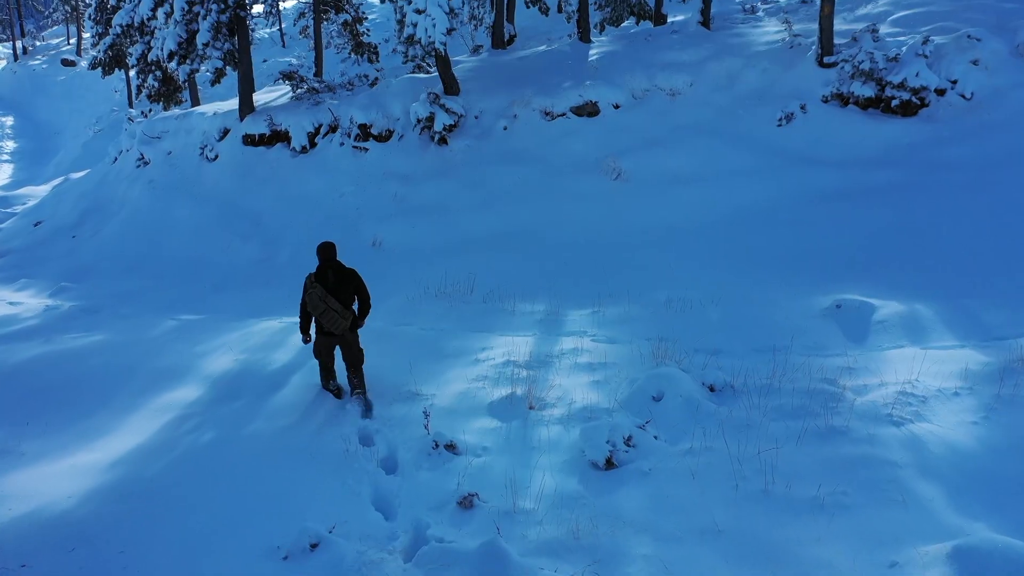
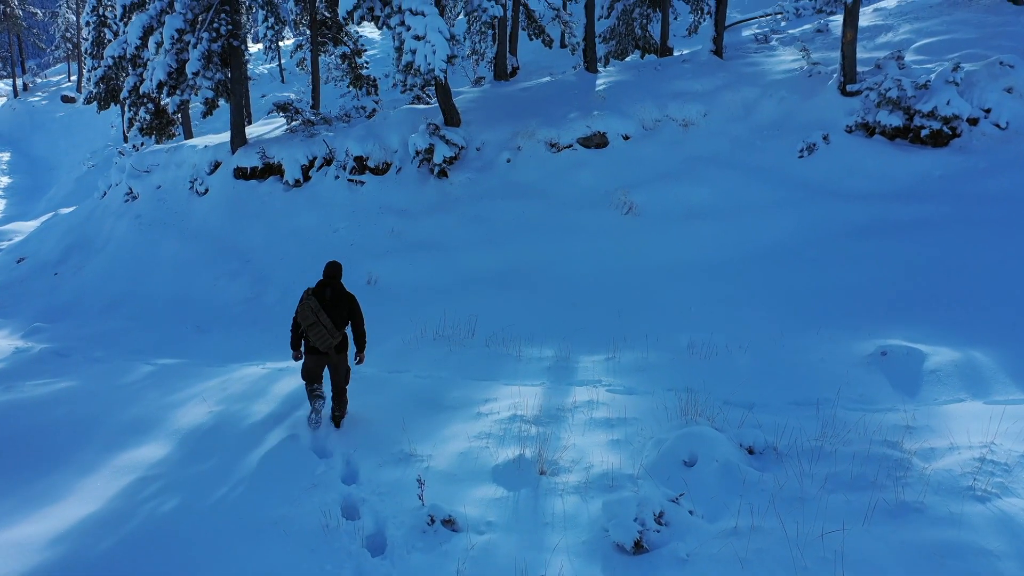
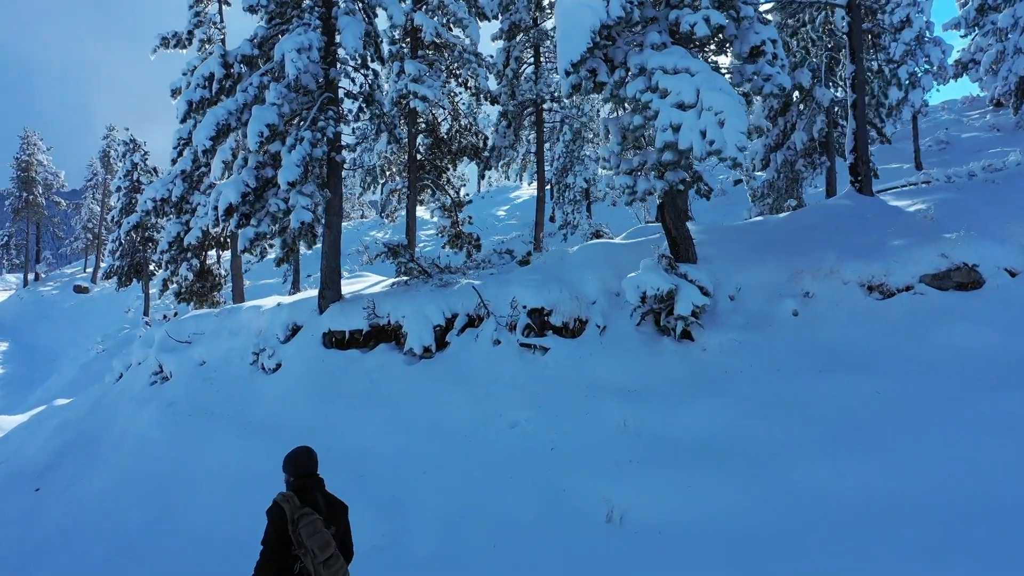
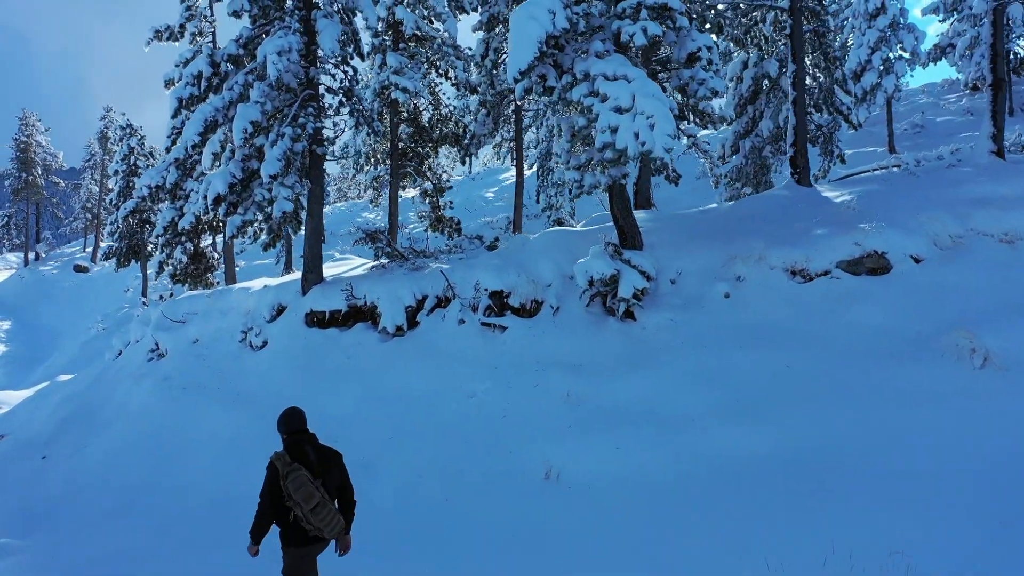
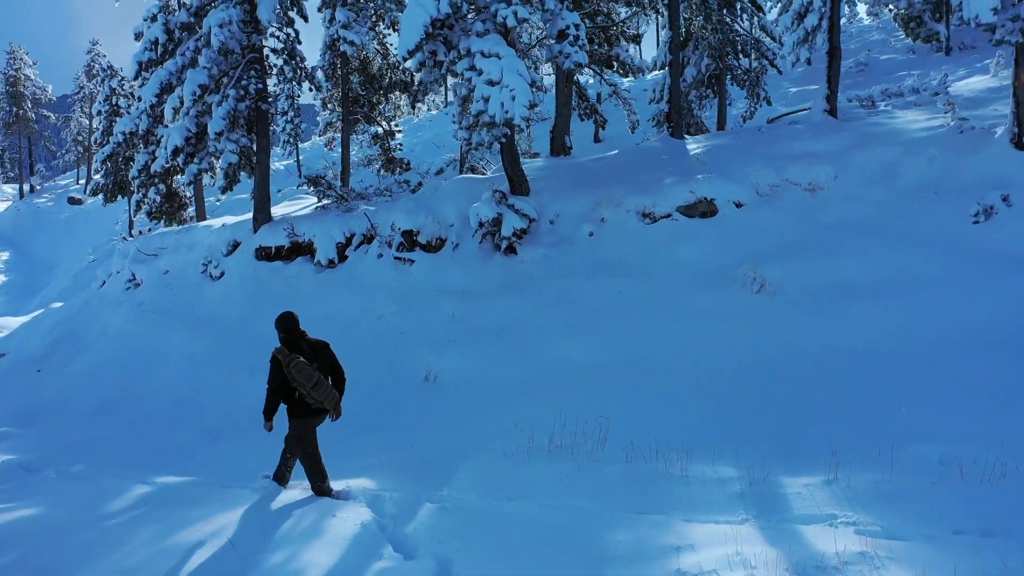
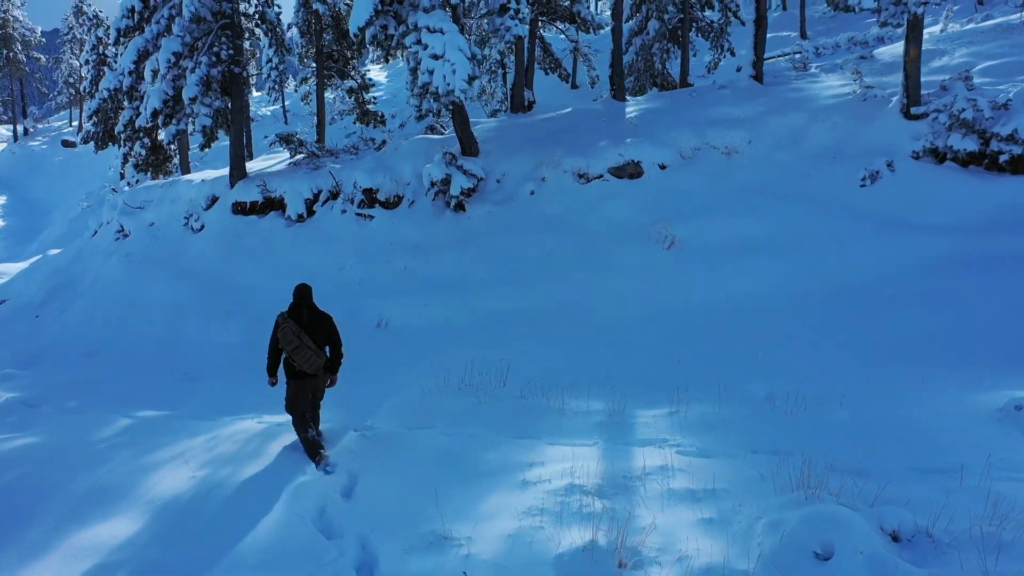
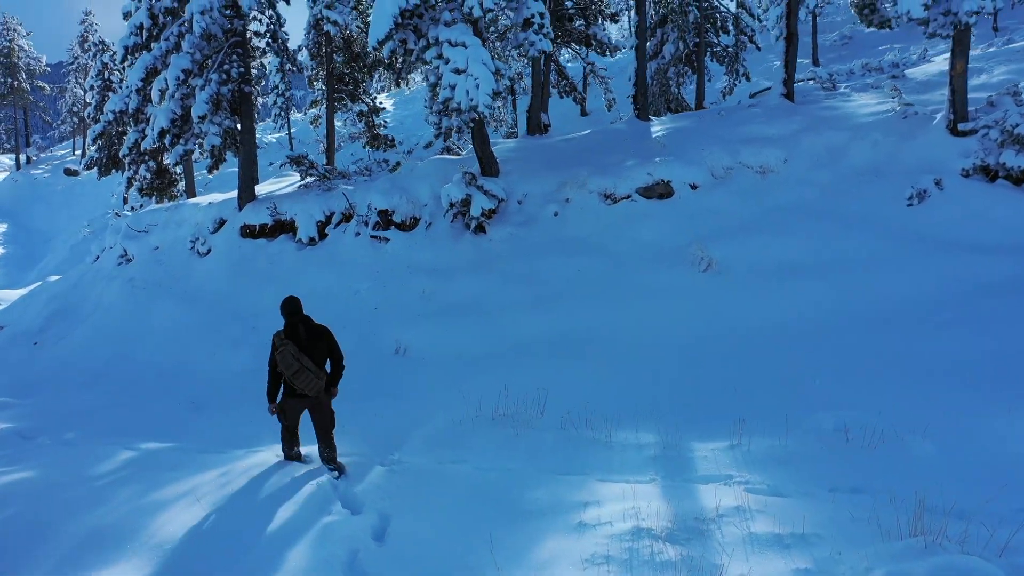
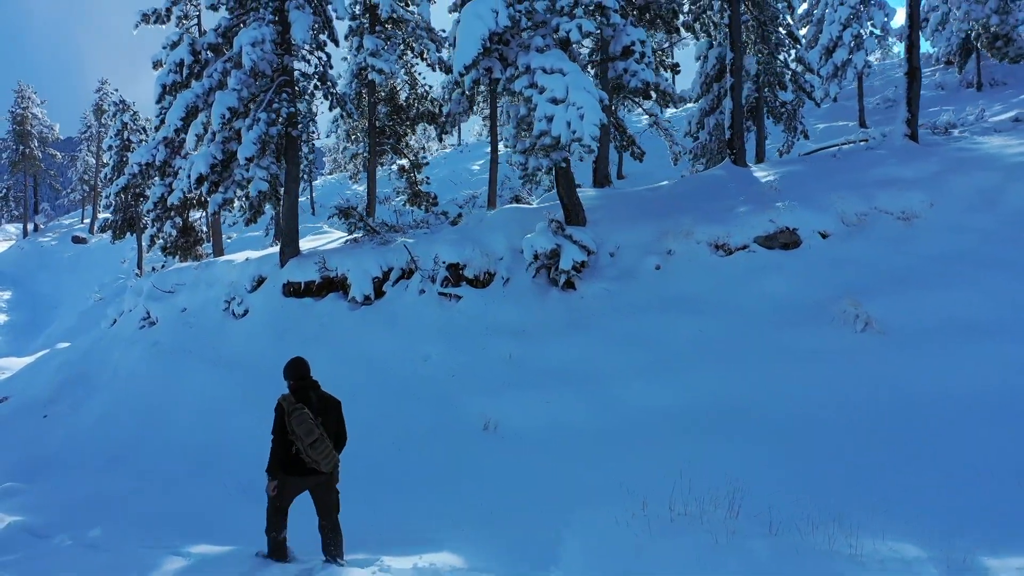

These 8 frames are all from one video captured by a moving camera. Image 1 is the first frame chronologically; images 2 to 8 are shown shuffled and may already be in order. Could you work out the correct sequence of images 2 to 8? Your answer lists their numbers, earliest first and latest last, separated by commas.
2, 6, 7, 5, 8, 4, 3
